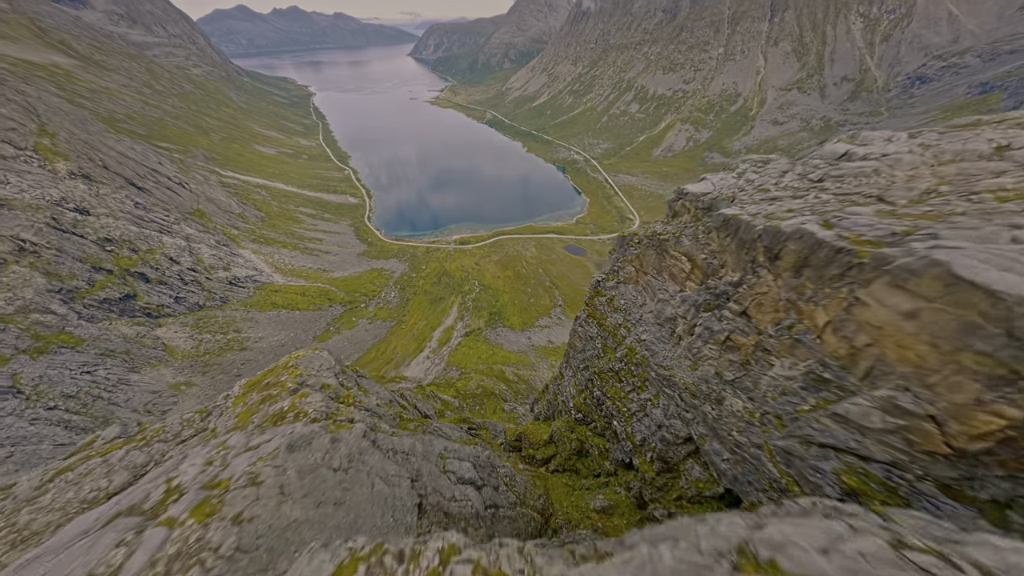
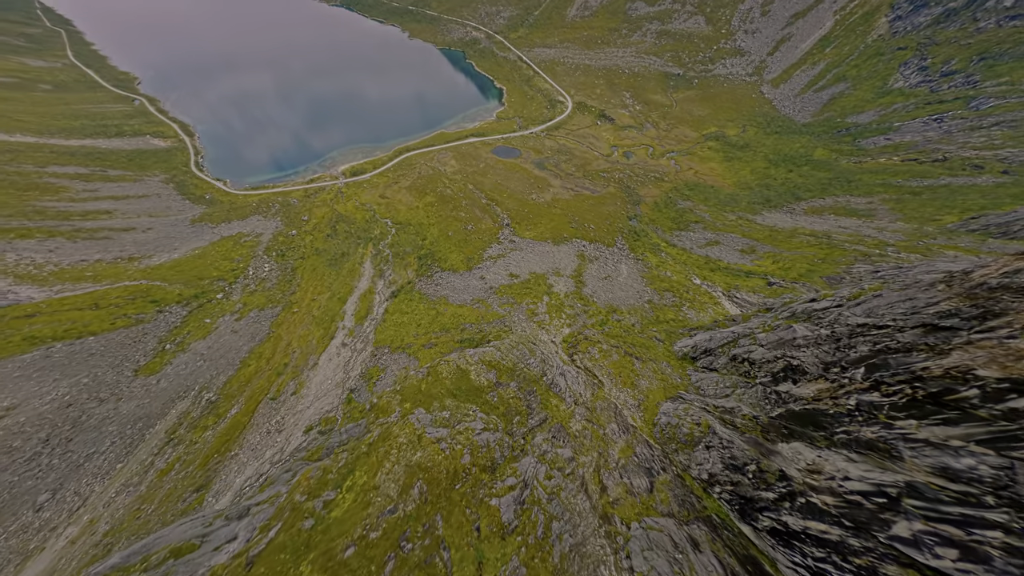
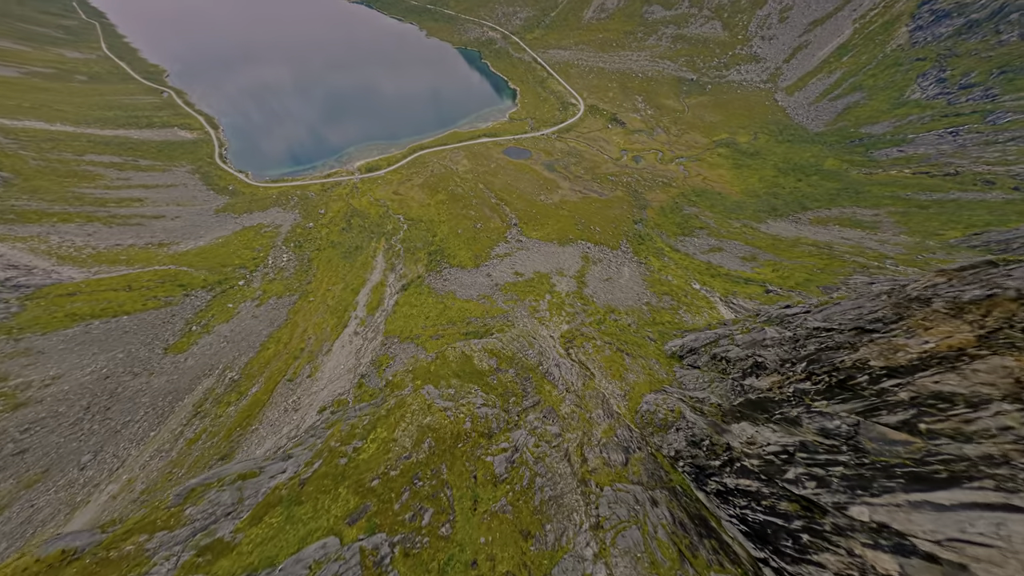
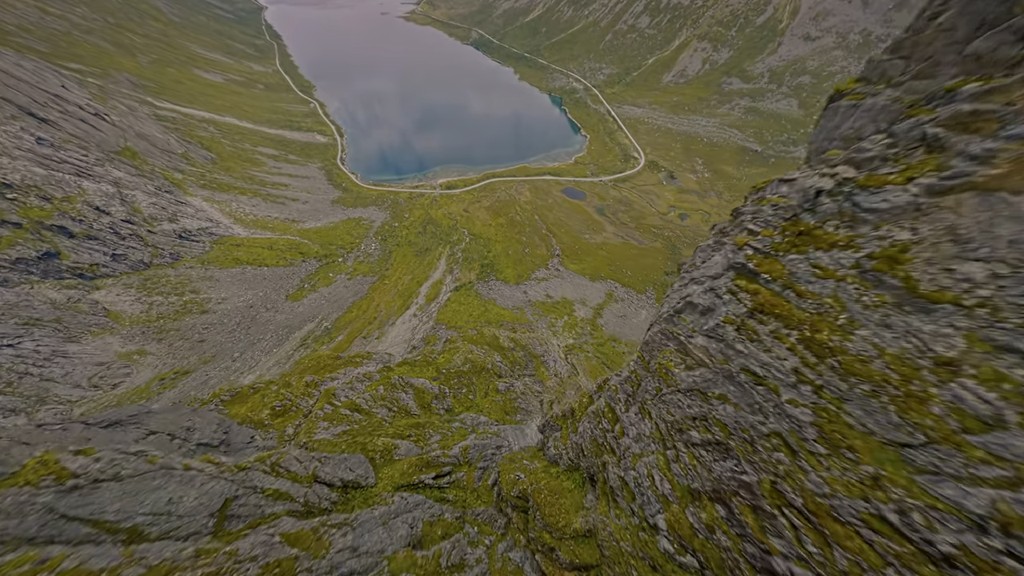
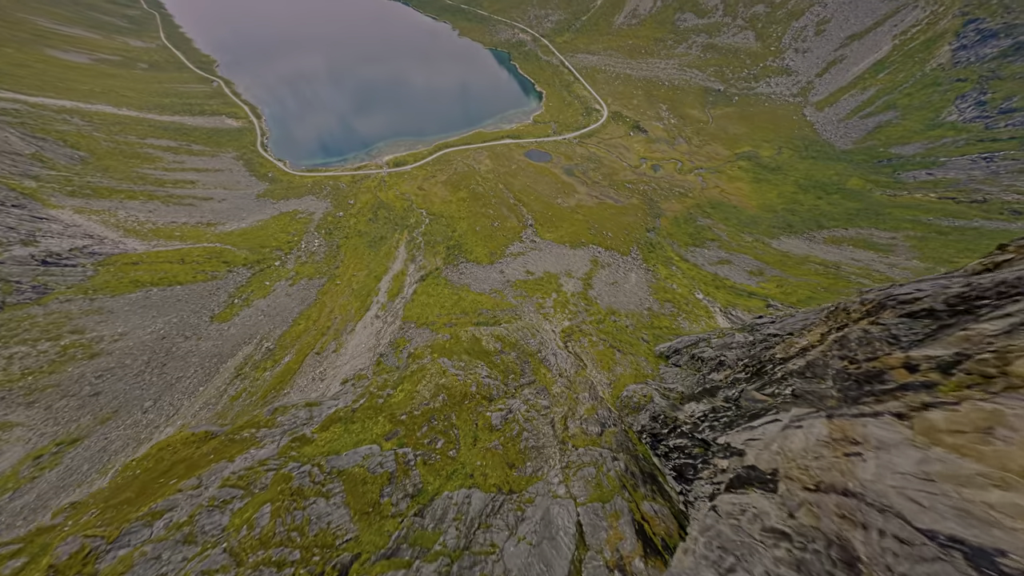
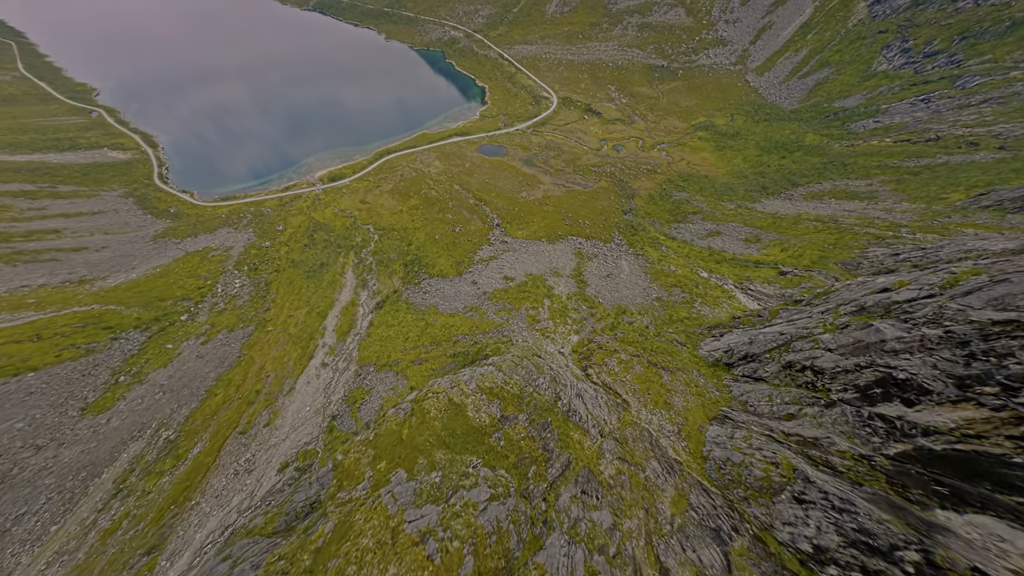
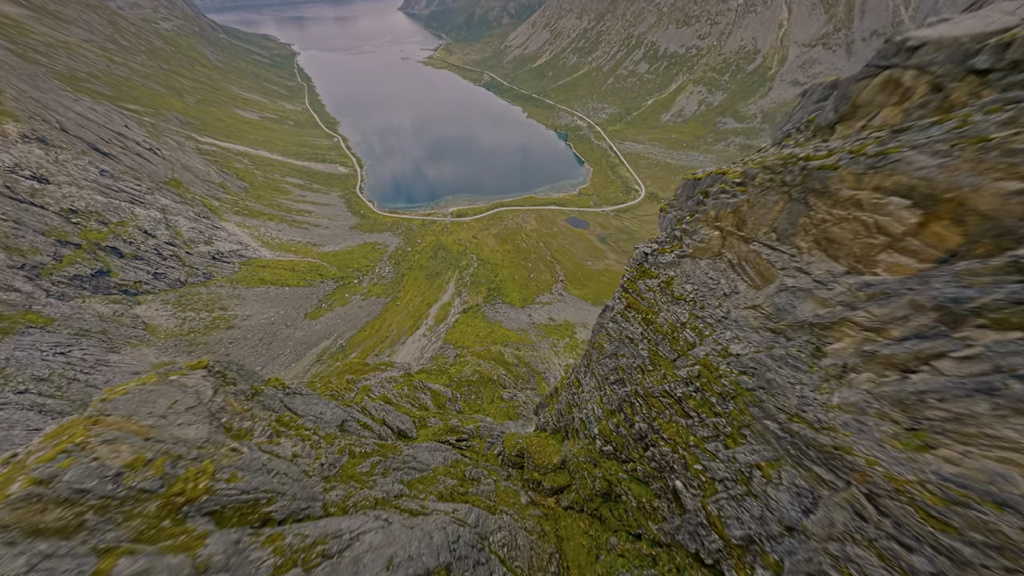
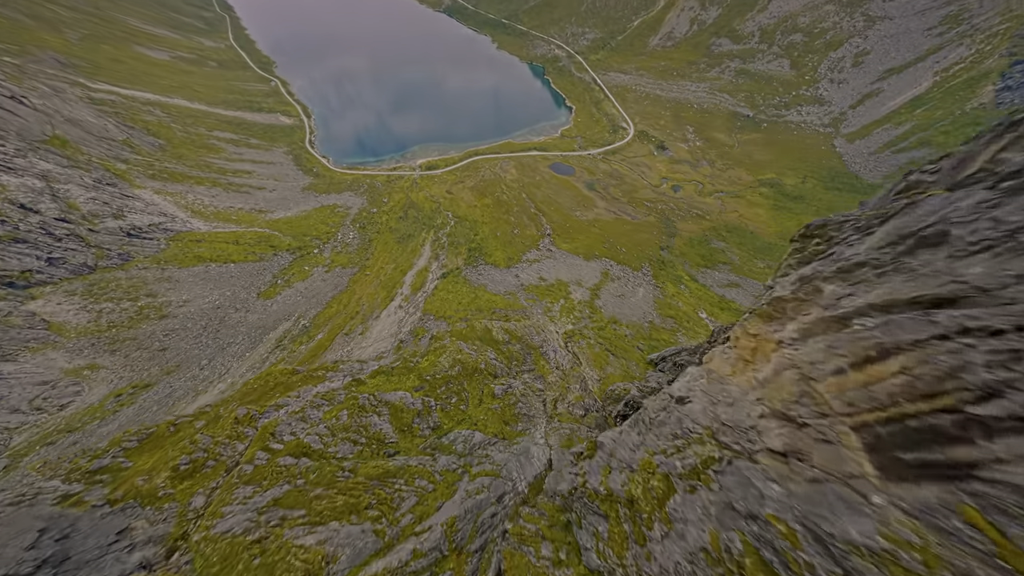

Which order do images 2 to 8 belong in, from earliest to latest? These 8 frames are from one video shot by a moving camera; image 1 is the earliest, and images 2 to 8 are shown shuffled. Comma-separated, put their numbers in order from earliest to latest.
7, 4, 8, 5, 3, 2, 6
